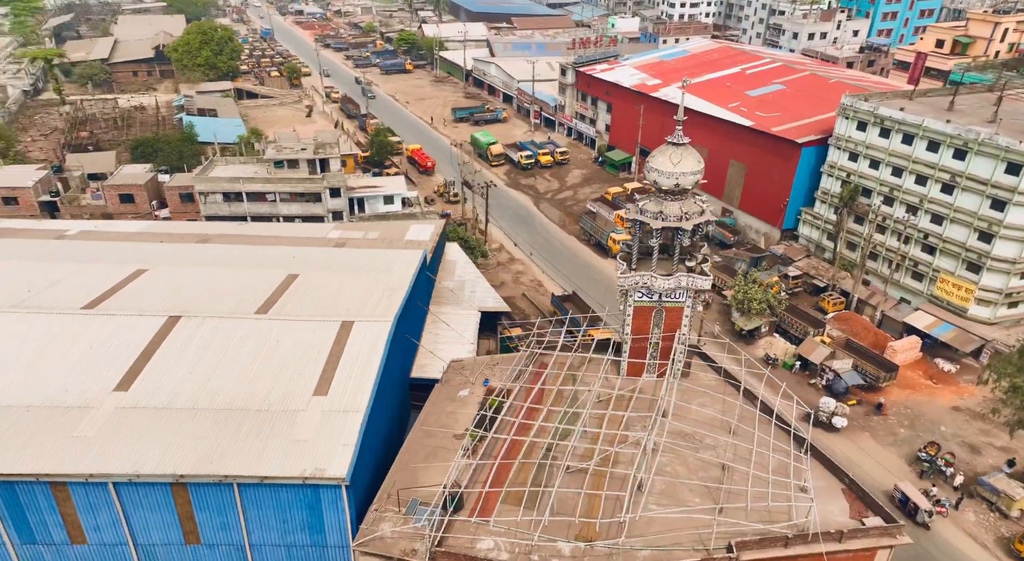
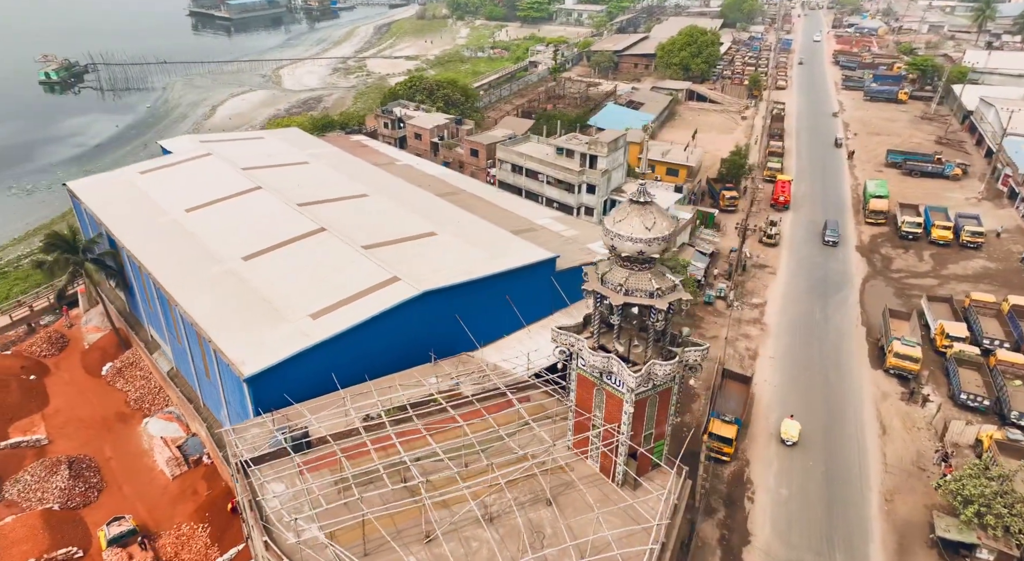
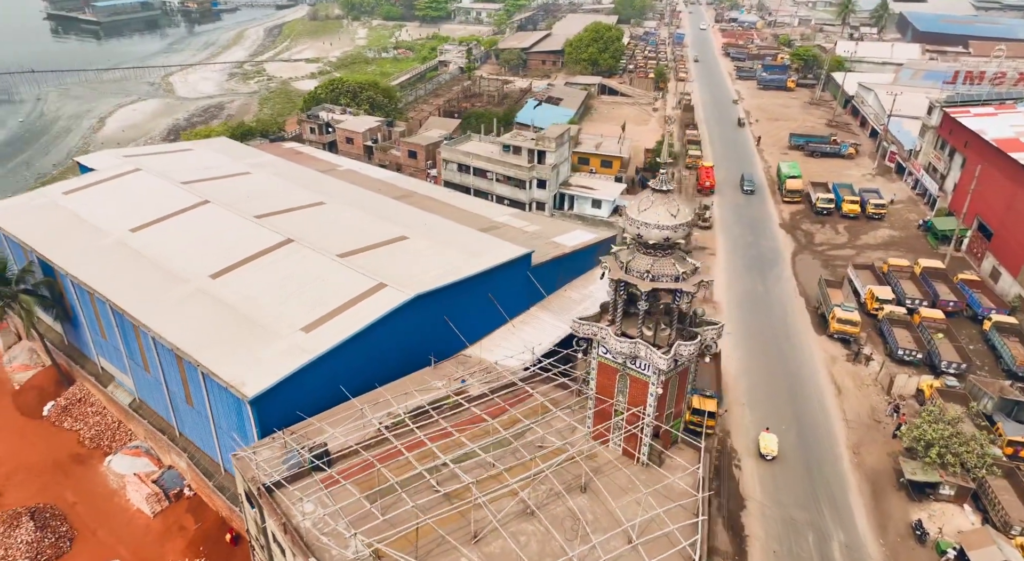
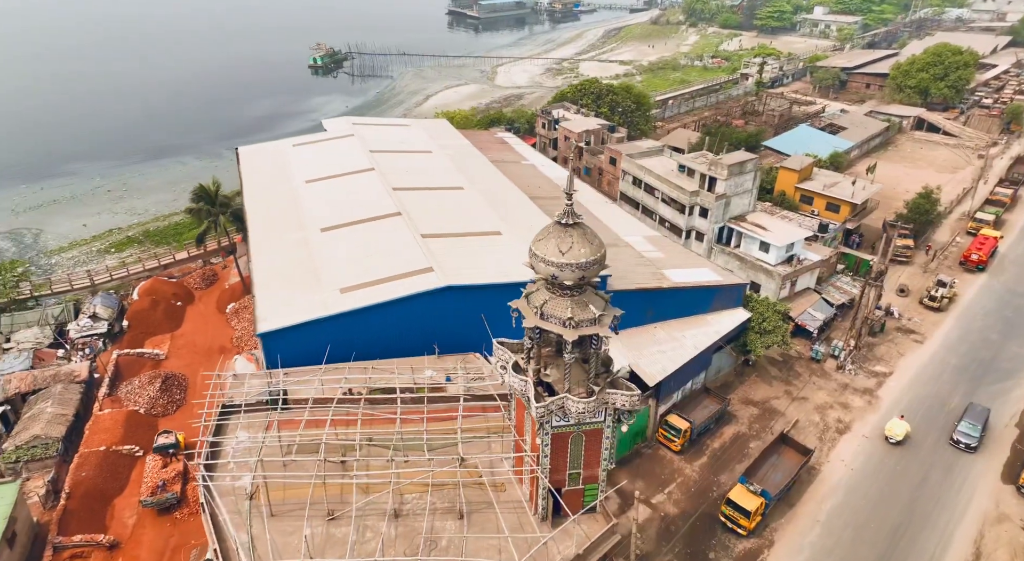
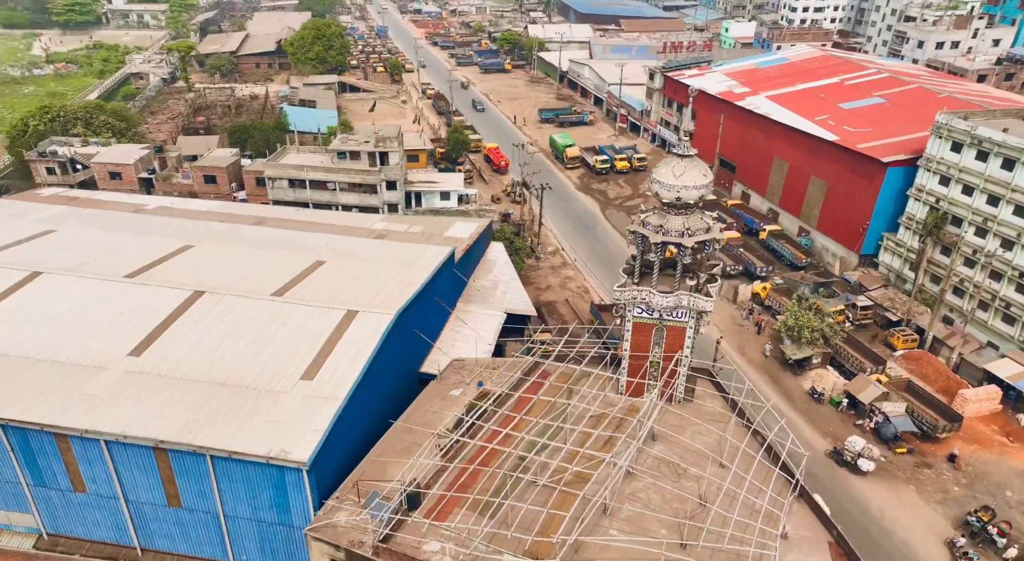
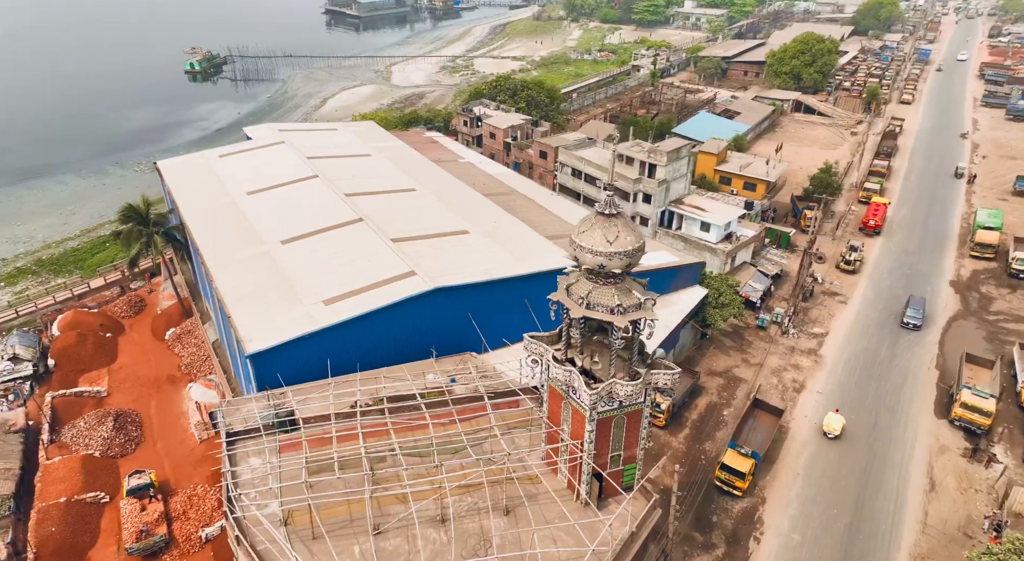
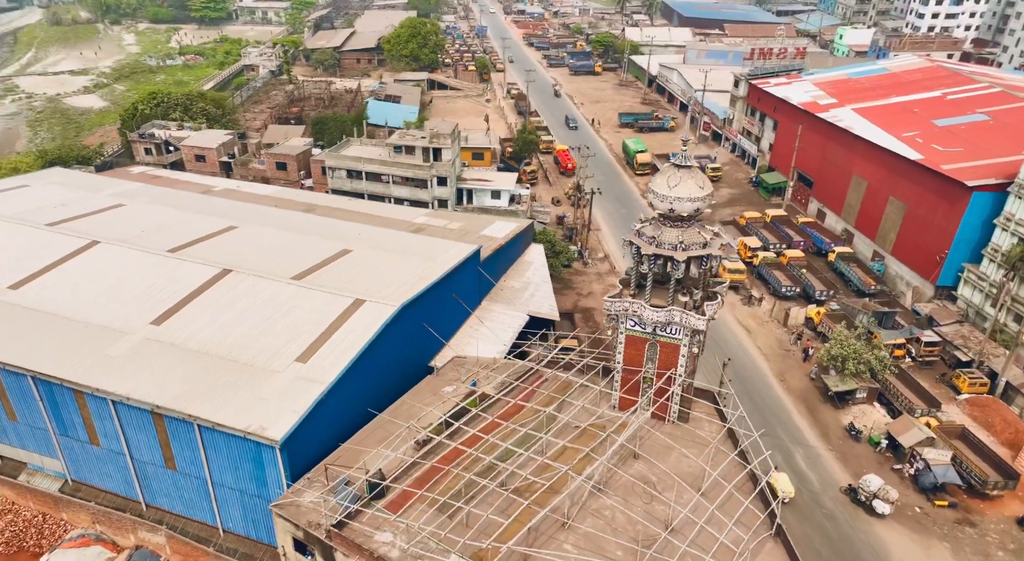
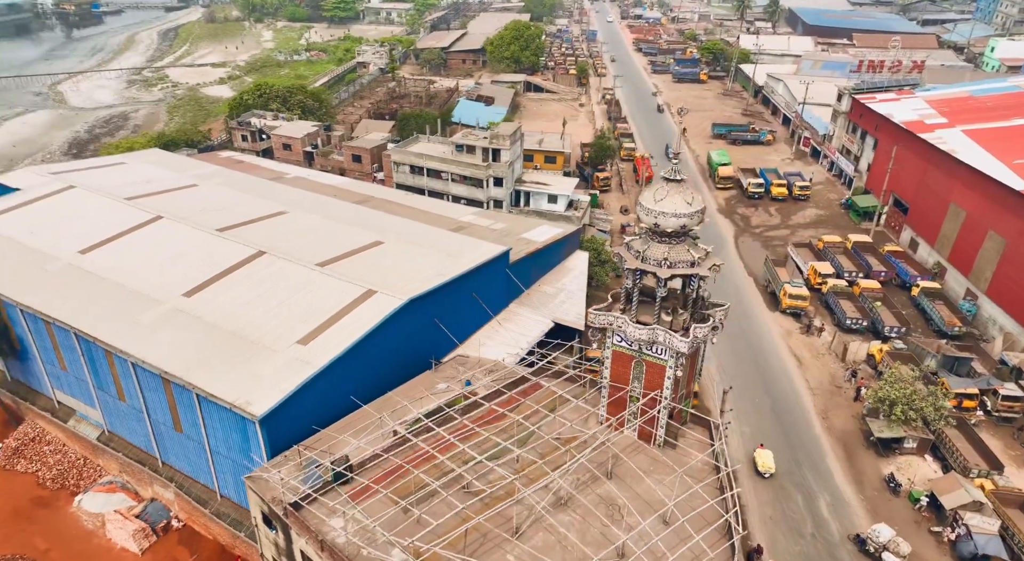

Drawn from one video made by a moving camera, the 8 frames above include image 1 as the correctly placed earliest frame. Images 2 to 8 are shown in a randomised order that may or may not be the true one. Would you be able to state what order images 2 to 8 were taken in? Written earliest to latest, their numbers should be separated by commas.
5, 7, 8, 3, 2, 6, 4
